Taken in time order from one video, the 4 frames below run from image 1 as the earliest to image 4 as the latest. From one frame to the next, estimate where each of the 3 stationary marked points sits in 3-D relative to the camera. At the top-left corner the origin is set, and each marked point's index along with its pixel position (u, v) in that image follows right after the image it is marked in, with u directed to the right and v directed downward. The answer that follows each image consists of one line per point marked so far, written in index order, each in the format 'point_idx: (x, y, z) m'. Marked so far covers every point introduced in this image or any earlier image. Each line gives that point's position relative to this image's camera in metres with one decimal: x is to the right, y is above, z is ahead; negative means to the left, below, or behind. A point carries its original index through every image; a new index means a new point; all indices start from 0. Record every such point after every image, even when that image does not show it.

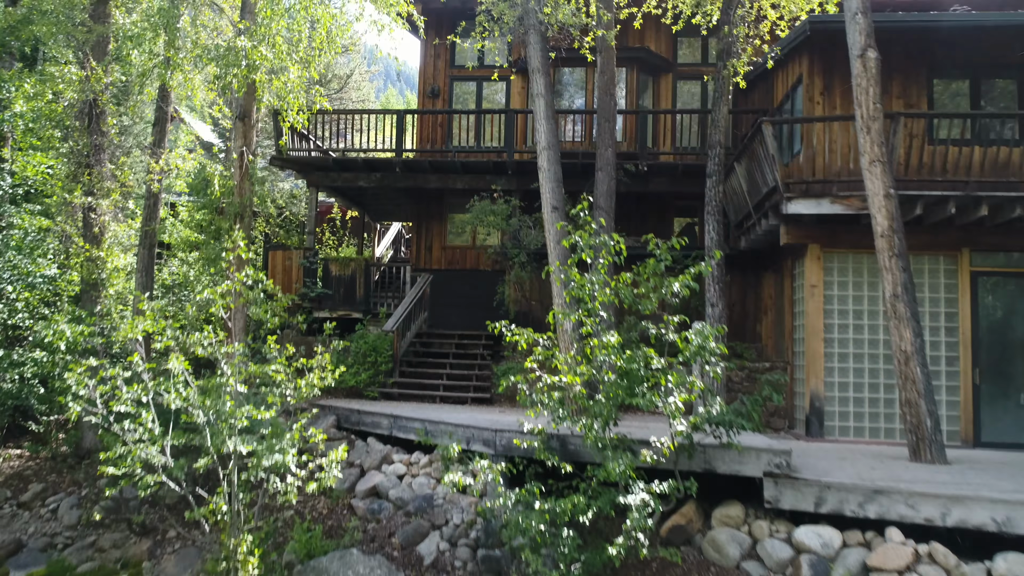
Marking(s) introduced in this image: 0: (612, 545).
0: (+0.7, -1.9, +6.1) m
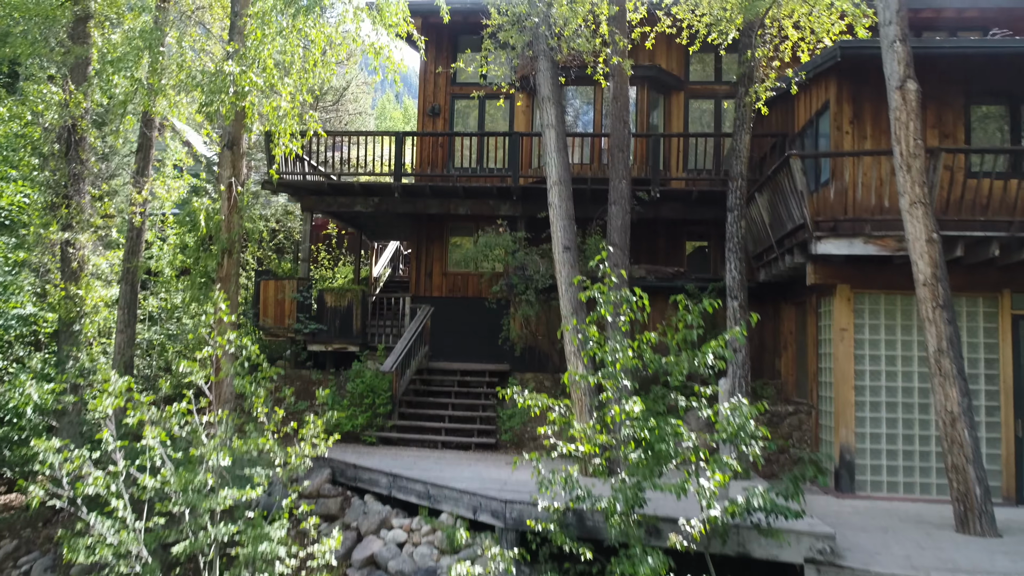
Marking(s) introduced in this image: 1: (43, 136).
0: (+0.8, -2.4, +5.4) m
1: (-6.0, +1.9, +10.4) m
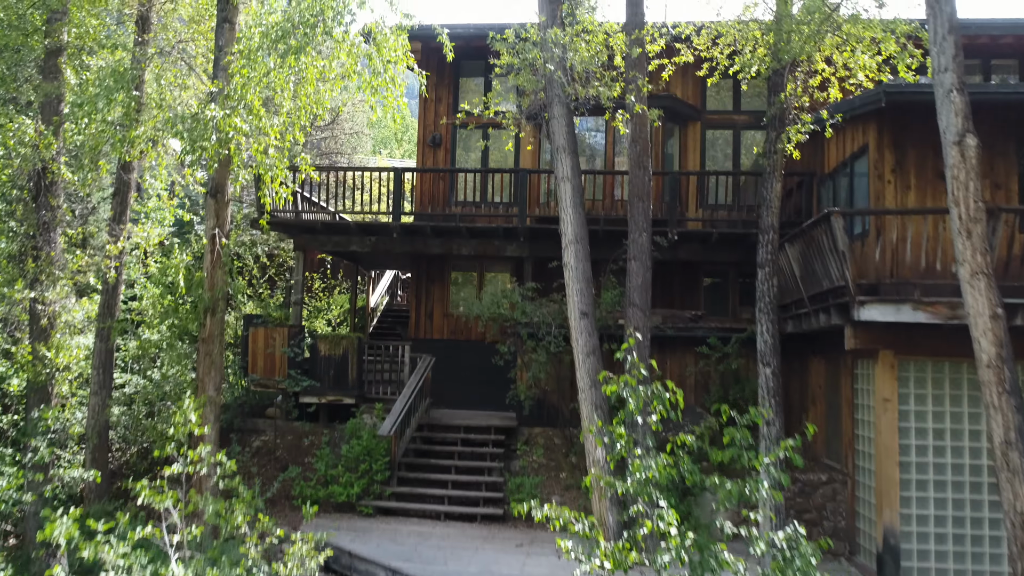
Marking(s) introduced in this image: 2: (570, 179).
0: (+1.0, -3.1, +4.6) m
1: (-5.9, +1.3, +9.6) m
2: (+0.6, +1.1, +8.1) m
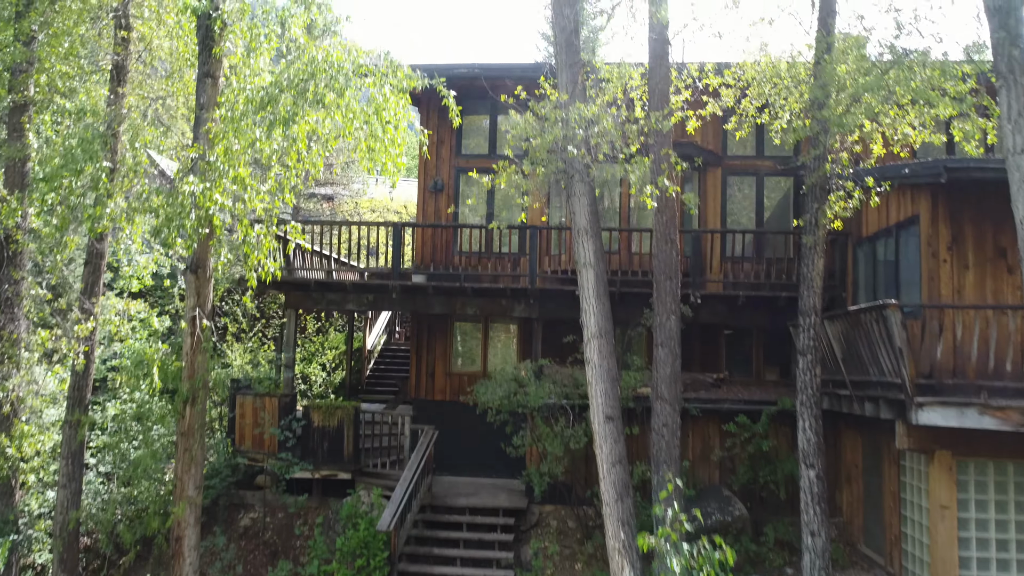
0: (+1.1, -3.9, +3.7) m
1: (-5.7, +0.4, +8.7) m
2: (+0.7, +0.2, +7.2) m
